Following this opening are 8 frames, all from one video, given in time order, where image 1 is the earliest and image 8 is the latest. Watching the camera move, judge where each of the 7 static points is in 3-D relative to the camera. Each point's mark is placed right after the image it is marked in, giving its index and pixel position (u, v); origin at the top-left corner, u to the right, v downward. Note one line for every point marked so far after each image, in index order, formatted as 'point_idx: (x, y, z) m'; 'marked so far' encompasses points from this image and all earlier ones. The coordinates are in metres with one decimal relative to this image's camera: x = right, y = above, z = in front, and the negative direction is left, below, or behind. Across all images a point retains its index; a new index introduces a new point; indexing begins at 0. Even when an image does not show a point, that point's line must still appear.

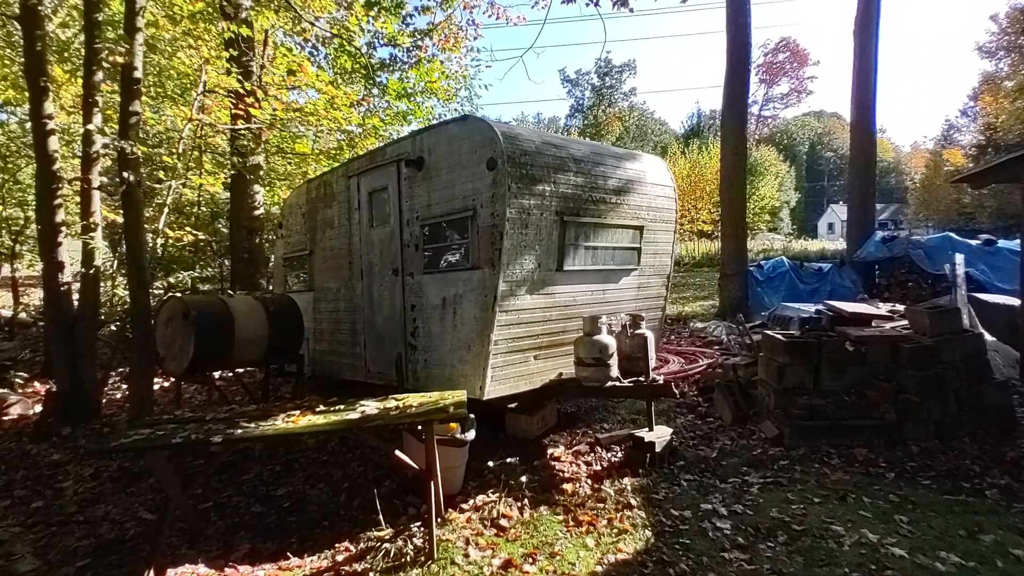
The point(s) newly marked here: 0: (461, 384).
0: (-0.4, -0.8, +5.1) m
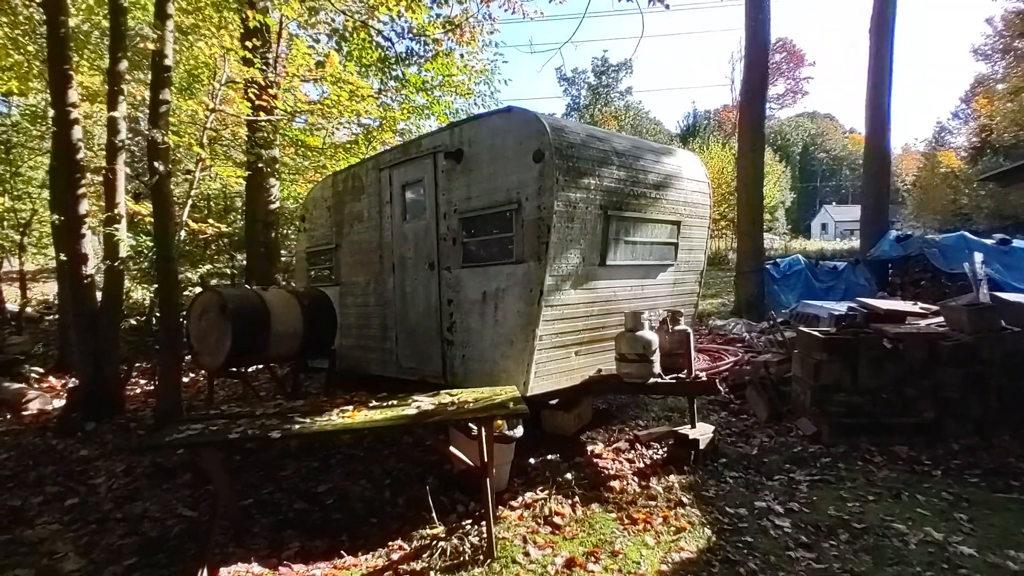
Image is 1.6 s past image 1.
0: (-0.1, -0.8, +5.0) m
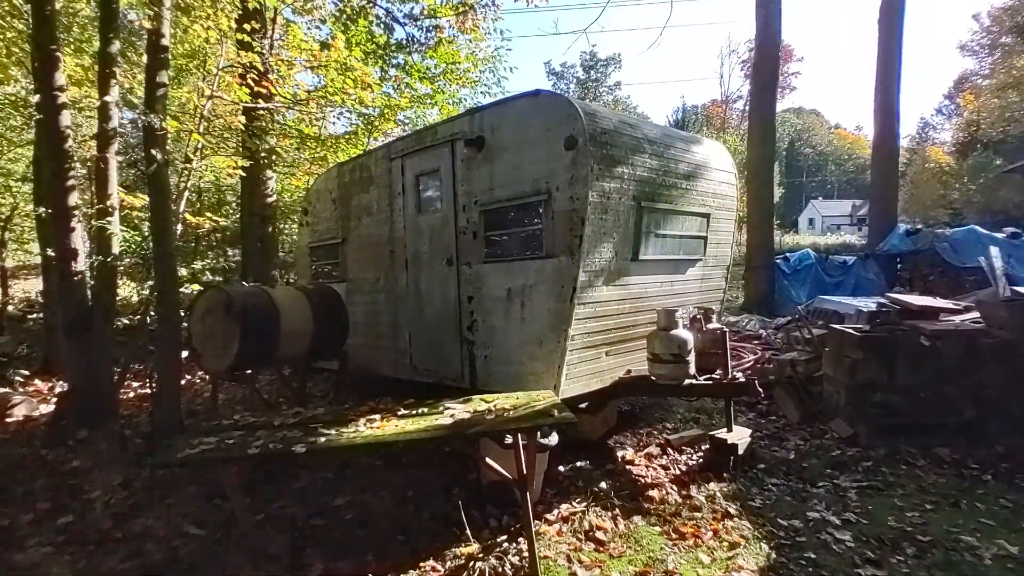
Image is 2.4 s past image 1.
0: (+0.1, -0.8, +4.7) m
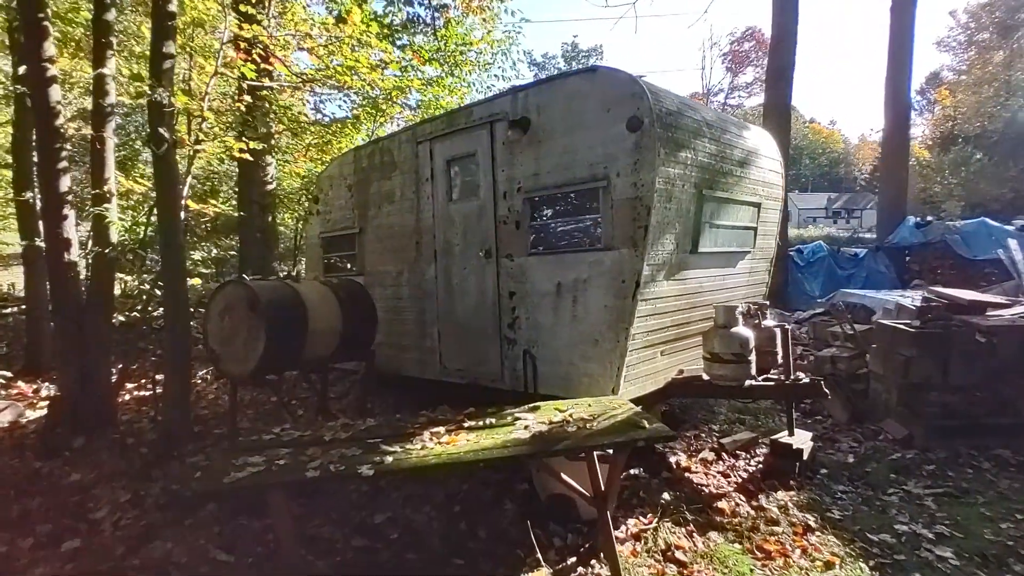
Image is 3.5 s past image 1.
0: (+0.5, -0.7, +4.3) m
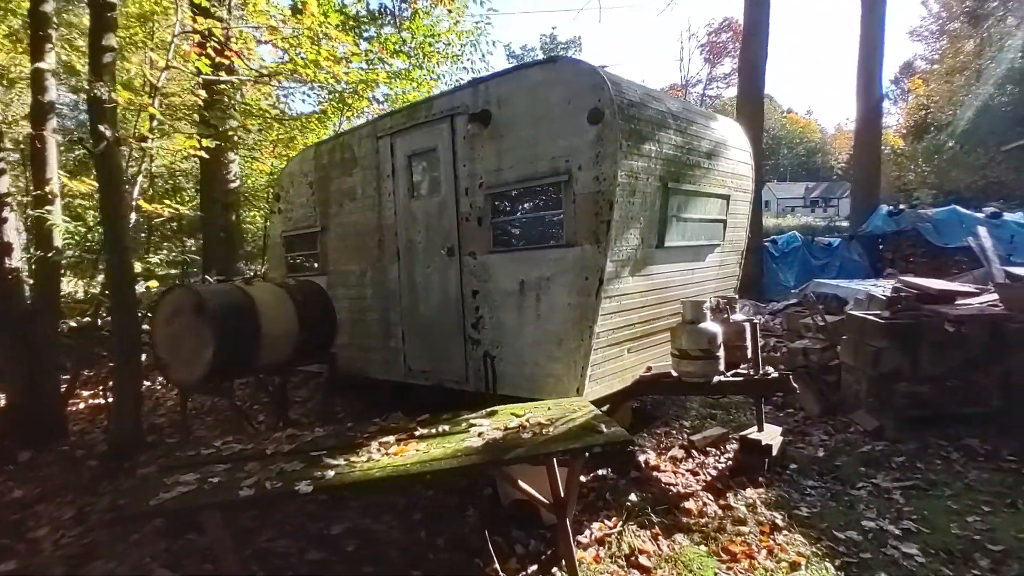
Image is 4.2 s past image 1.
0: (+0.3, -0.7, +4.2) m
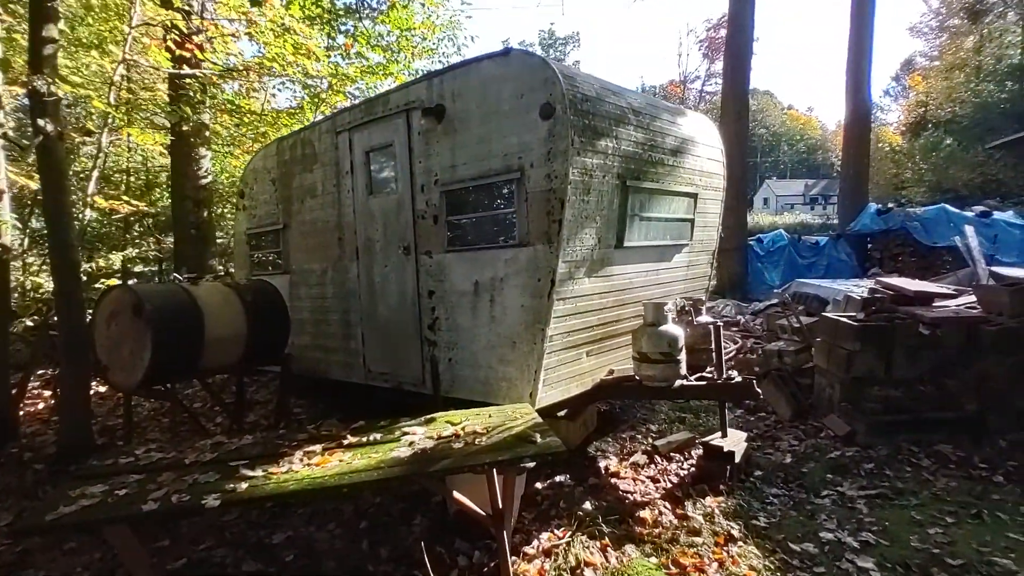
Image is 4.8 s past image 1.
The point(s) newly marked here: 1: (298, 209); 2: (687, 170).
0: (-0.1, -0.7, +4.1) m
1: (-2.1, +0.8, +5.7) m
2: (+1.5, +1.0, +5.0) m
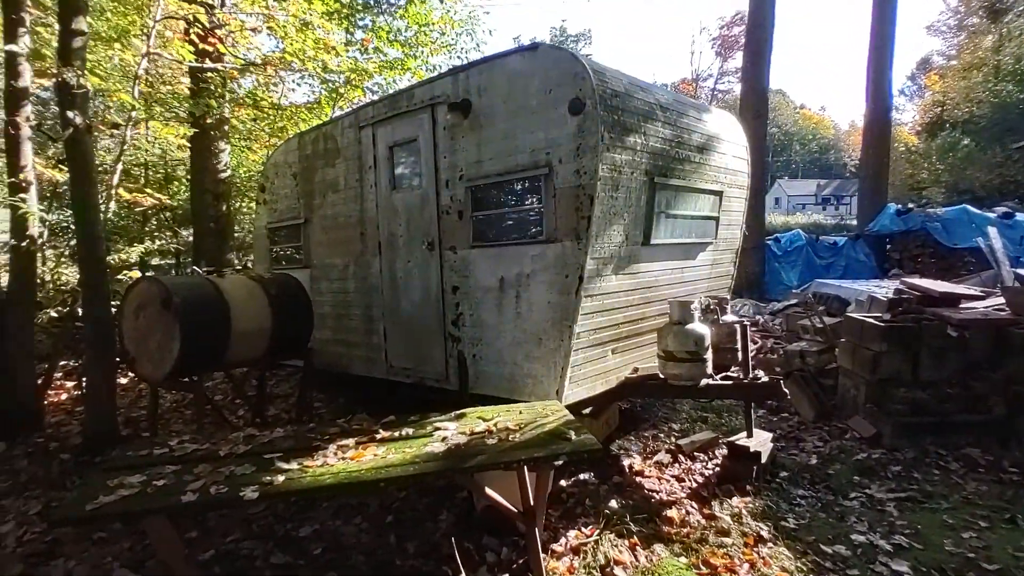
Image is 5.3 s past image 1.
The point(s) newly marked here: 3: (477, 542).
0: (+0.1, -0.7, +4.1) m
1: (-1.9, +0.8, +5.7) m
2: (+1.7, +1.0, +5.0) m
3: (-0.2, -1.5, +3.5) m
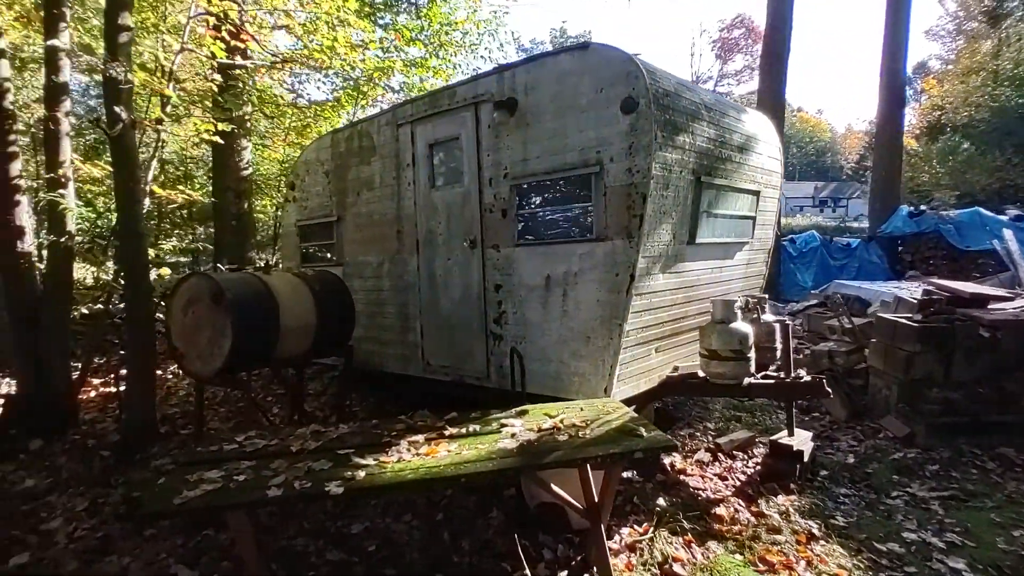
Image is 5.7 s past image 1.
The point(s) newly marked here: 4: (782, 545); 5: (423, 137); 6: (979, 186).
0: (+0.4, -0.7, +4.1) m
1: (-1.5, +0.8, +5.7) m
2: (+2.0, +1.0, +5.0) m
3: (+0.1, -1.5, +3.5) m
4: (+1.6, -1.5, +3.5) m
5: (-0.8, +1.3, +5.0) m
6: (+13.6, +2.9, +16.8) m
